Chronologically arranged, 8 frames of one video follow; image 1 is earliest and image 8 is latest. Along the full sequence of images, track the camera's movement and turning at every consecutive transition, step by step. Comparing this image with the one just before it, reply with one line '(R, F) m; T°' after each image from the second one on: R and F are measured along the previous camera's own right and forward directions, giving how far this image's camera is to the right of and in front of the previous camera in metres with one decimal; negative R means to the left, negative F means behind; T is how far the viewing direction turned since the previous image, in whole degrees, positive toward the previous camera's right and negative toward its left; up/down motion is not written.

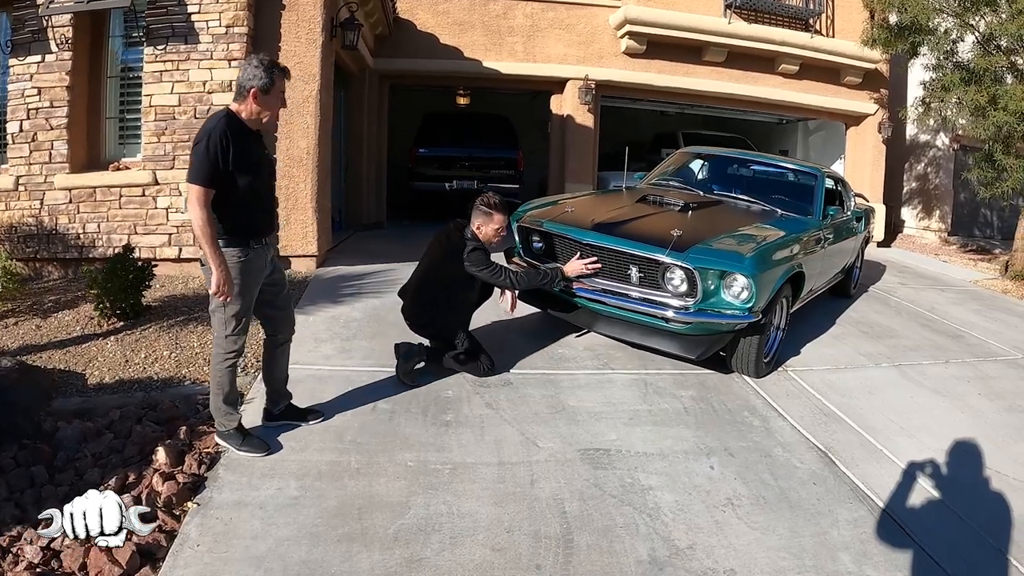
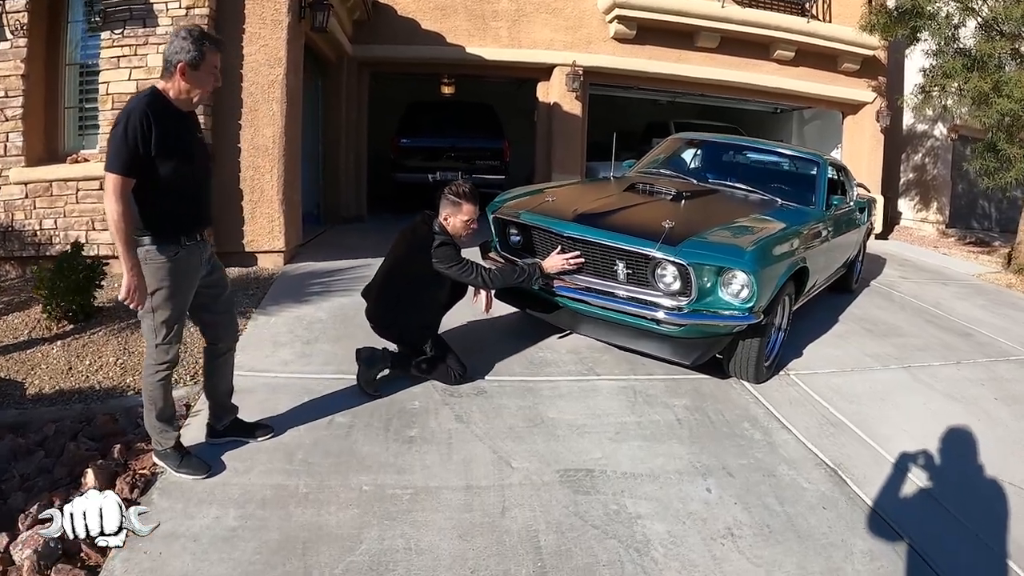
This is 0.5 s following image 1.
(+0.1, +0.5) m; 0°
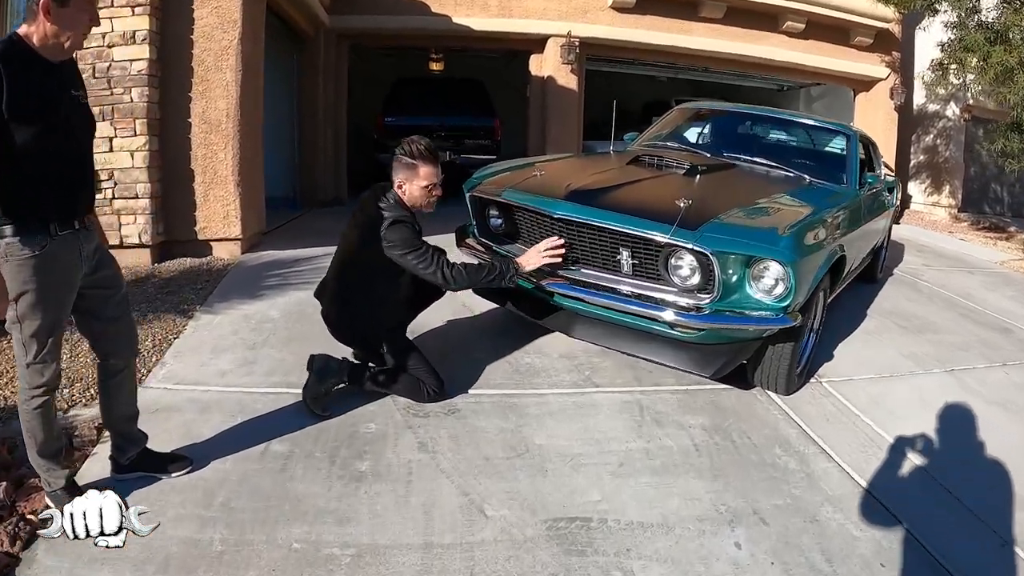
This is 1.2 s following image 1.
(+0.1, +0.9) m; 0°
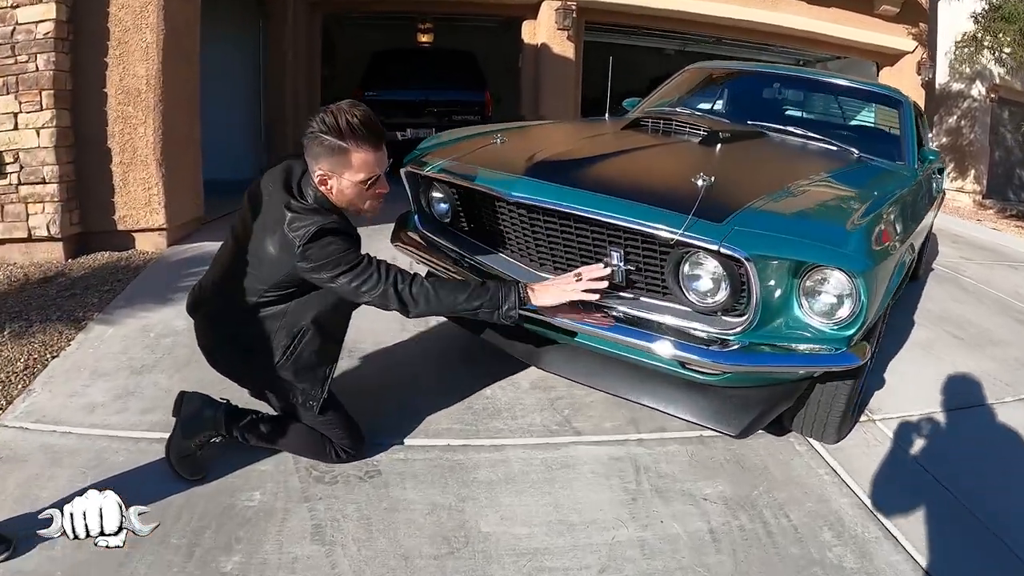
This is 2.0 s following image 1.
(+0.3, +1.1) m; 0°
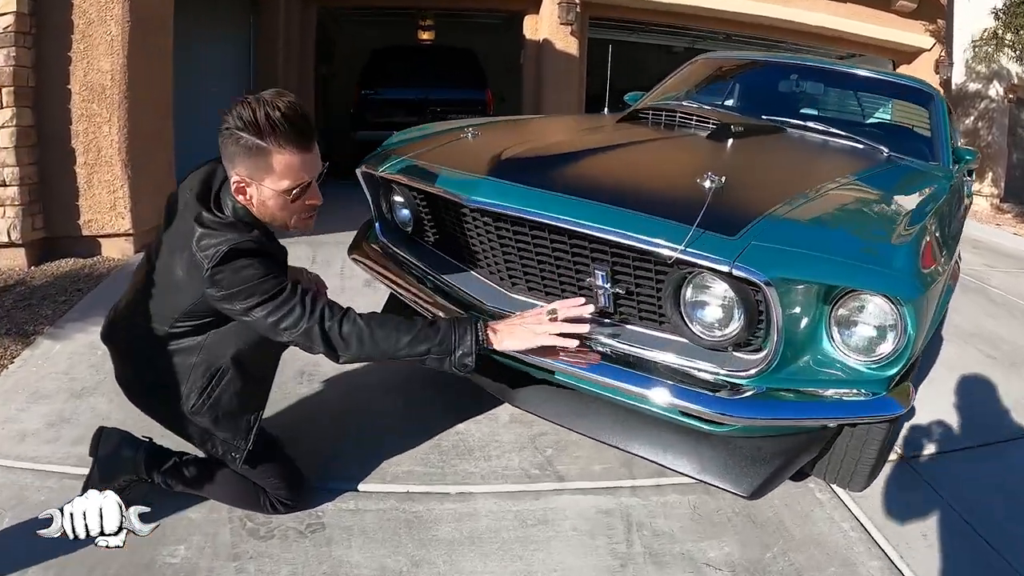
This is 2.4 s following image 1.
(+0.1, +0.4) m; -1°
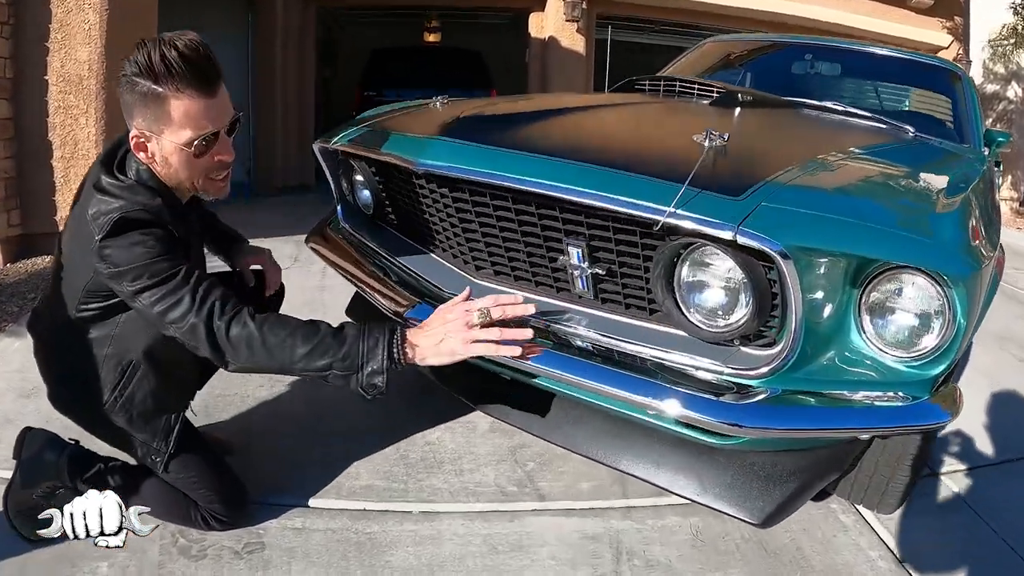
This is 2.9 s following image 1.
(+0.1, +0.3) m; -1°
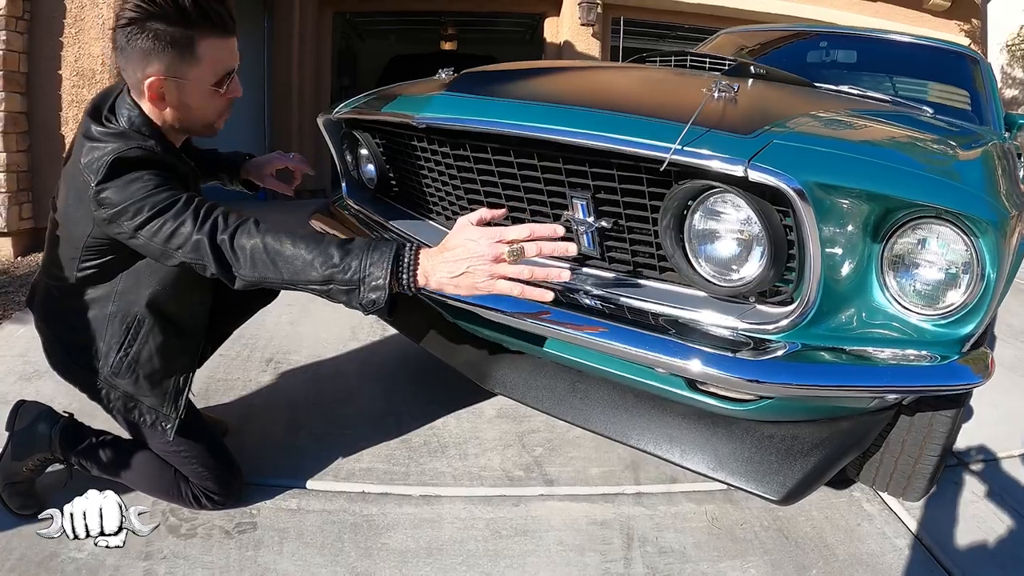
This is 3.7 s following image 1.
(0.0, +0.1) m; -1°
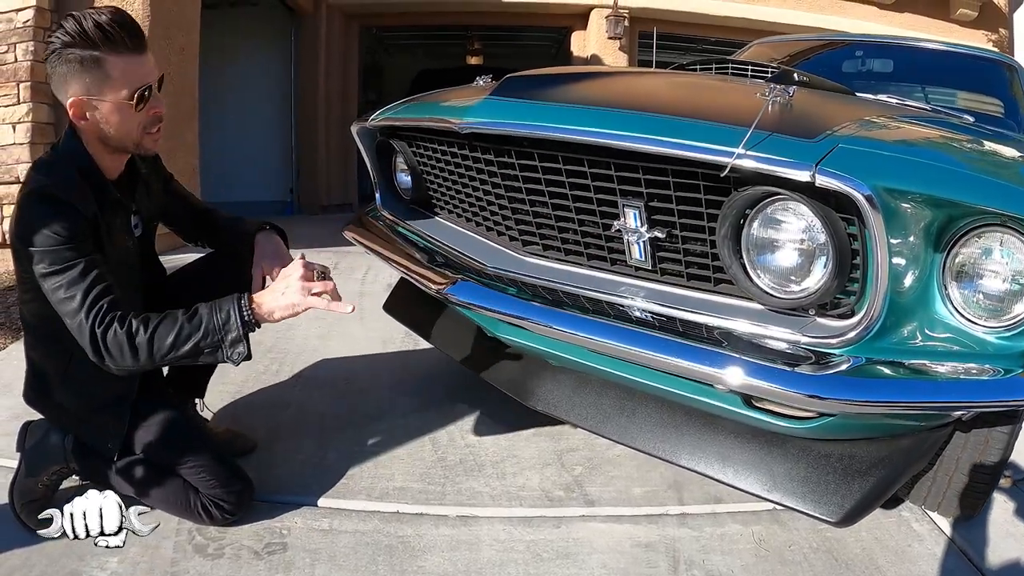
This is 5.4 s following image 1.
(-0.1, +0.1) m; -1°
